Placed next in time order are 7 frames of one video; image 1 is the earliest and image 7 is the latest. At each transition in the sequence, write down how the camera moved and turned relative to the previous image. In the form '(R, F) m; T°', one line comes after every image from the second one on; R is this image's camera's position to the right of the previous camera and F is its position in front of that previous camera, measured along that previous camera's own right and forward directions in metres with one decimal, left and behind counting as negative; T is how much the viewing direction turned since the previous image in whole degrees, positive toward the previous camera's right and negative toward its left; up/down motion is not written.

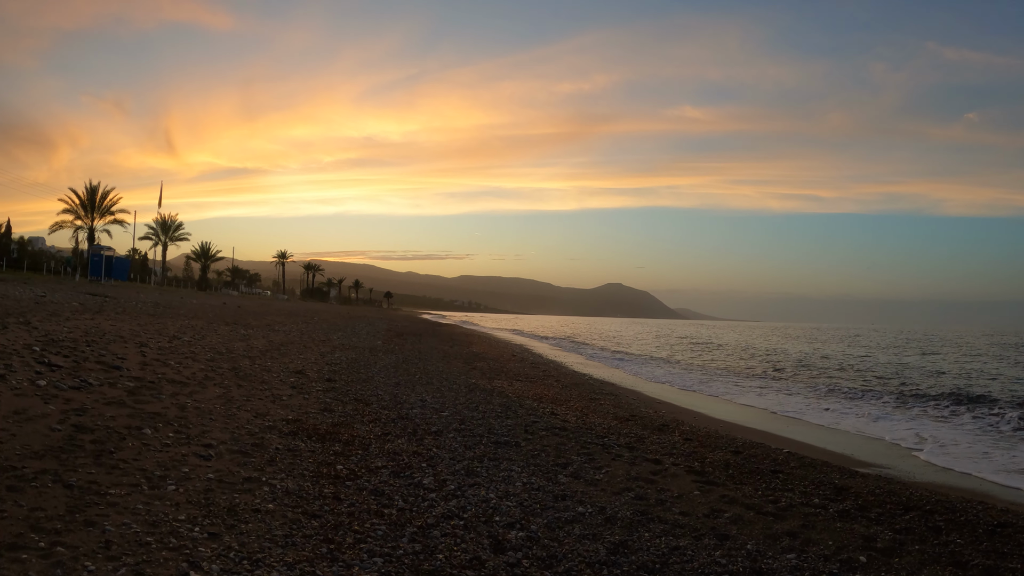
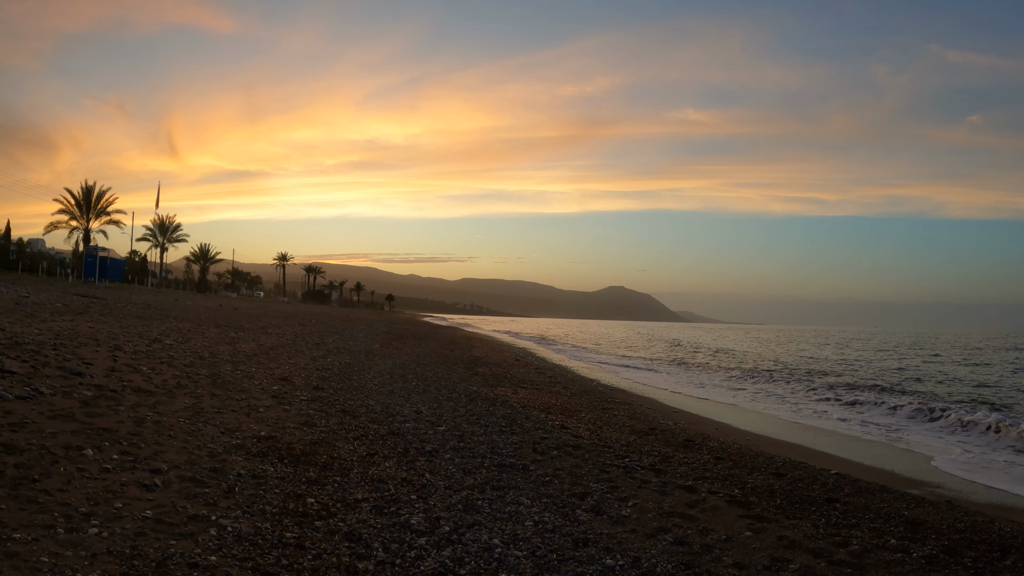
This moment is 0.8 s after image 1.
(-0.1, +1.4) m; 0°
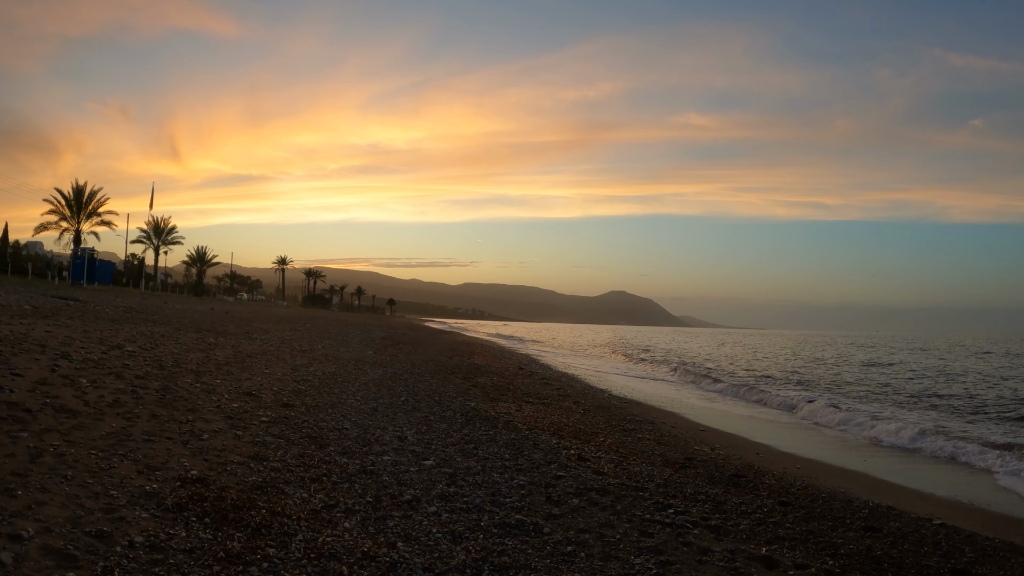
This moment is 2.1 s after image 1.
(-0.1, +2.1) m; 0°
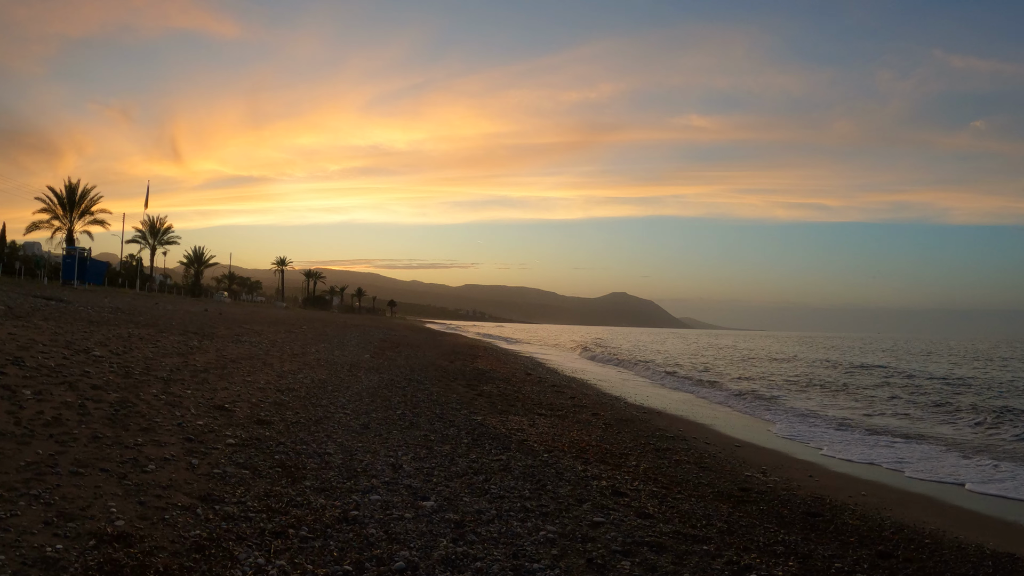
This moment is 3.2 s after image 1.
(-0.2, +1.7) m; 0°
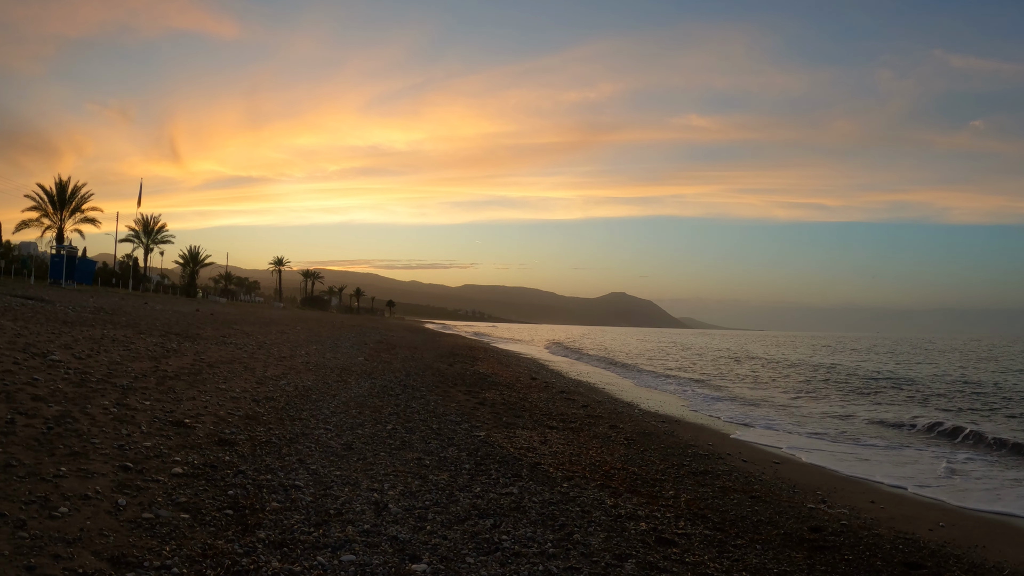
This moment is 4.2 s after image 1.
(-0.2, +1.6) m; 0°
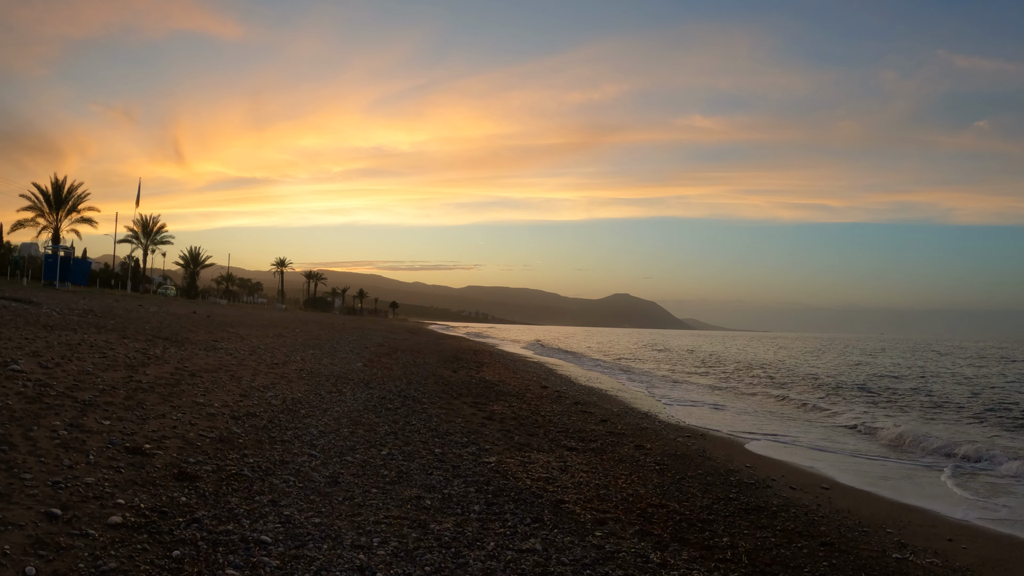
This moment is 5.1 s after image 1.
(-0.2, +1.4) m; 0°
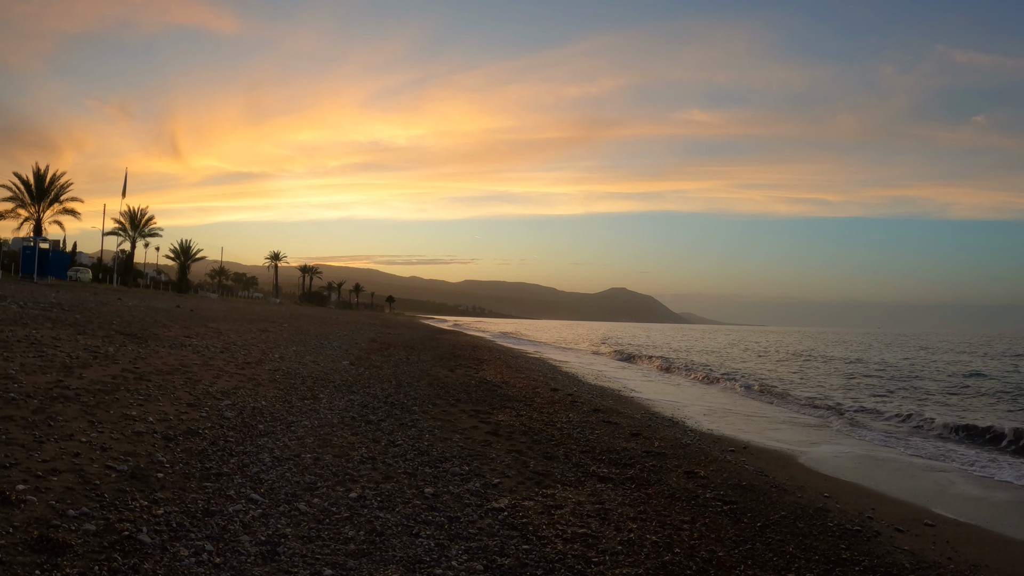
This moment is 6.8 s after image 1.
(-0.2, +2.3) m; 0°
